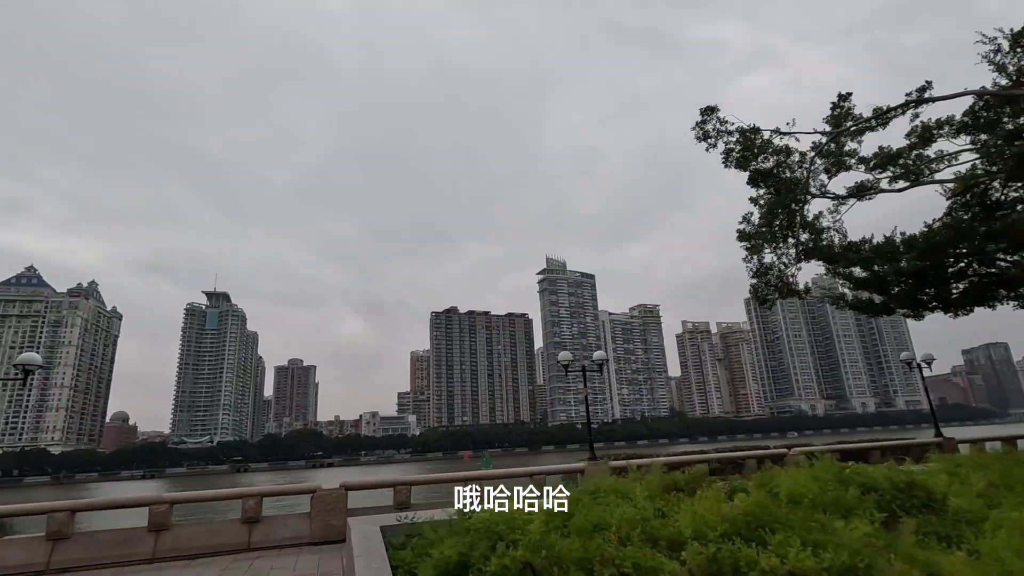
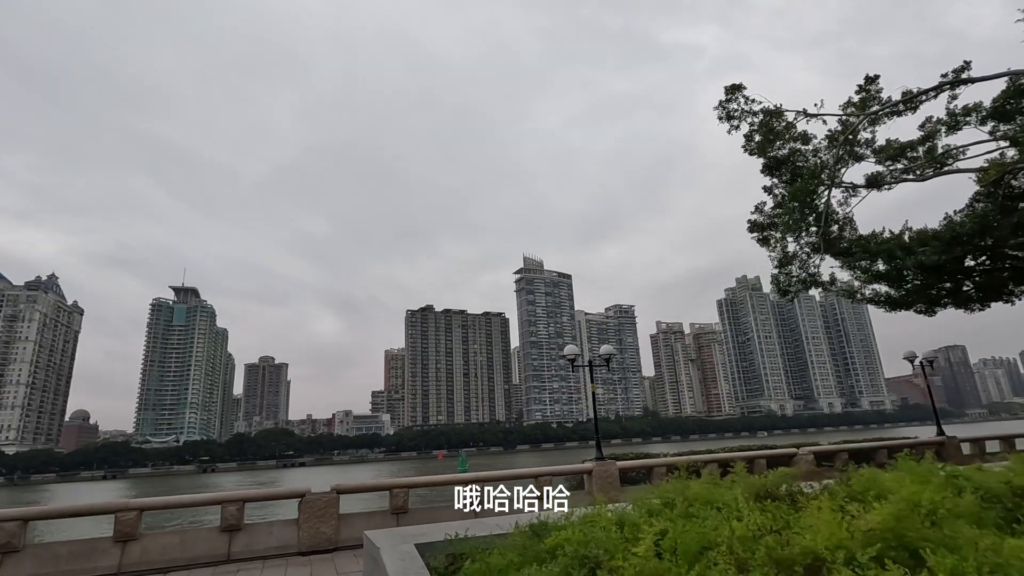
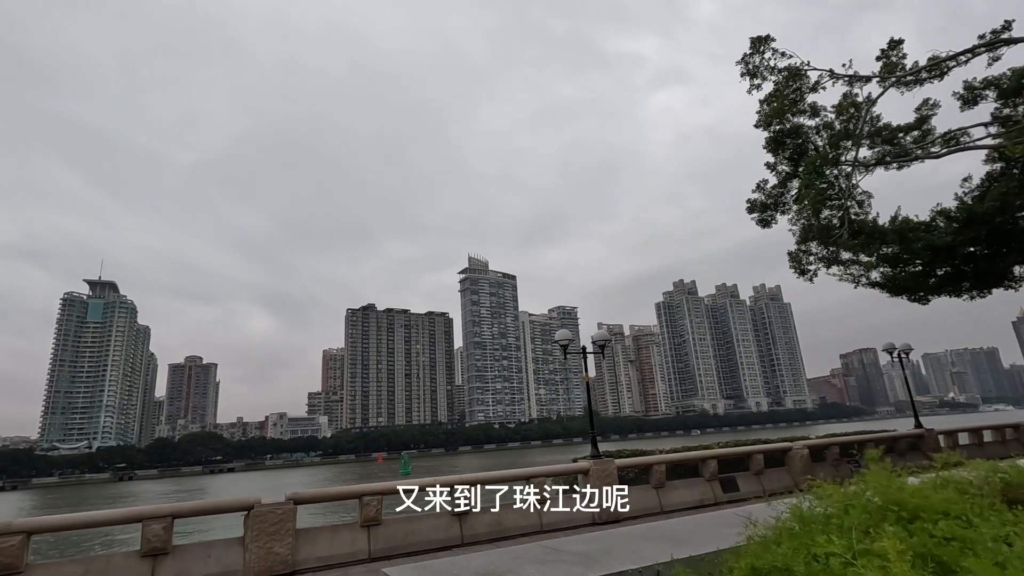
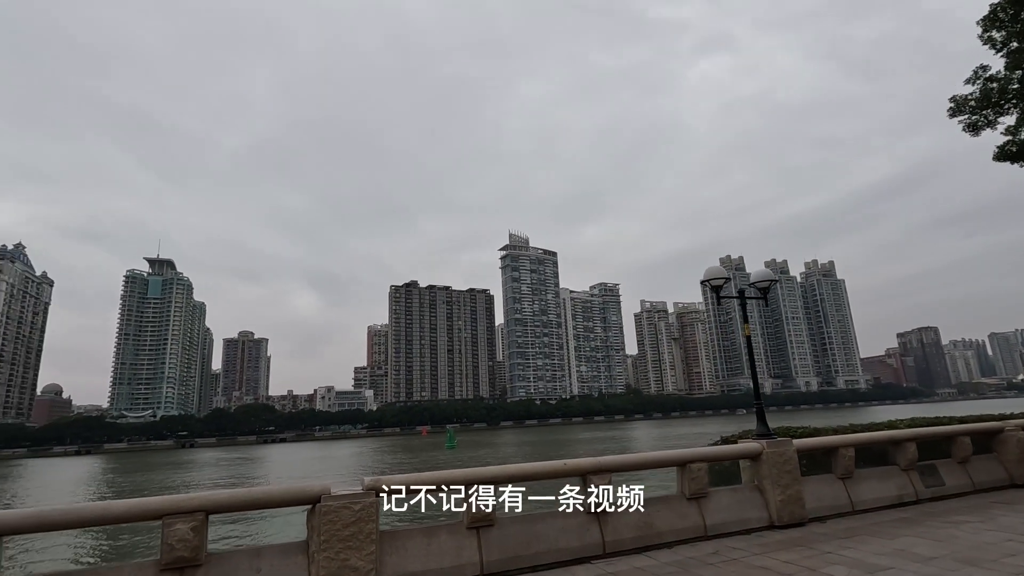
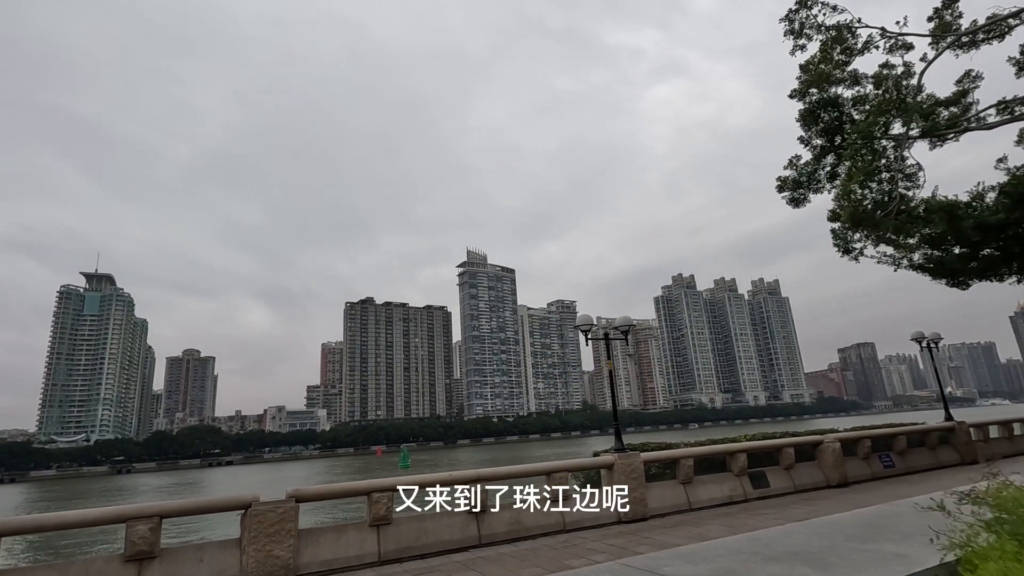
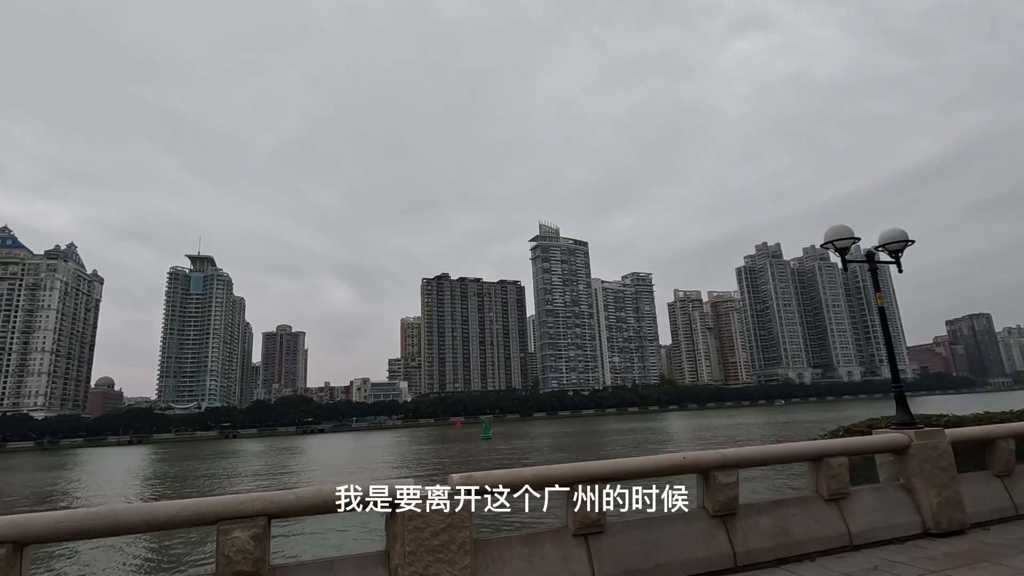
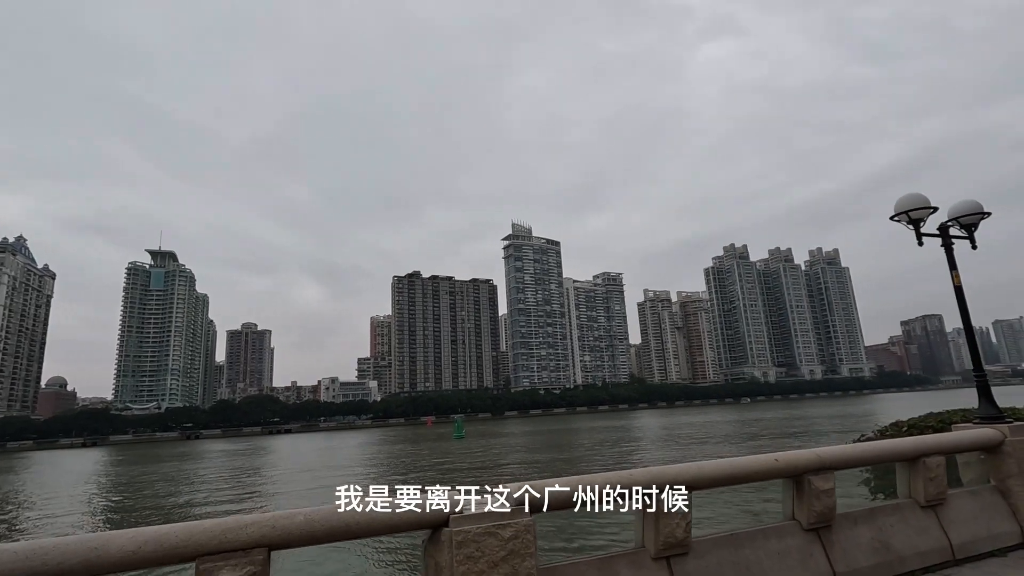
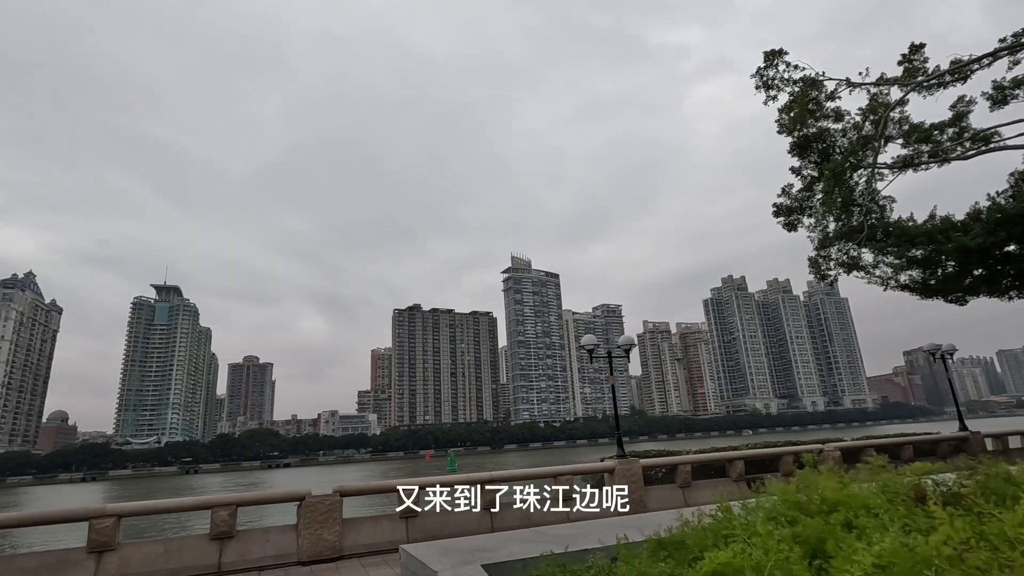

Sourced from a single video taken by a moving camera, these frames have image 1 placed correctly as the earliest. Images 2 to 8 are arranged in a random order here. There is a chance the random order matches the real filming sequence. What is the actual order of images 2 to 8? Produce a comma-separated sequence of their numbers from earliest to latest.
2, 8, 3, 5, 4, 6, 7
